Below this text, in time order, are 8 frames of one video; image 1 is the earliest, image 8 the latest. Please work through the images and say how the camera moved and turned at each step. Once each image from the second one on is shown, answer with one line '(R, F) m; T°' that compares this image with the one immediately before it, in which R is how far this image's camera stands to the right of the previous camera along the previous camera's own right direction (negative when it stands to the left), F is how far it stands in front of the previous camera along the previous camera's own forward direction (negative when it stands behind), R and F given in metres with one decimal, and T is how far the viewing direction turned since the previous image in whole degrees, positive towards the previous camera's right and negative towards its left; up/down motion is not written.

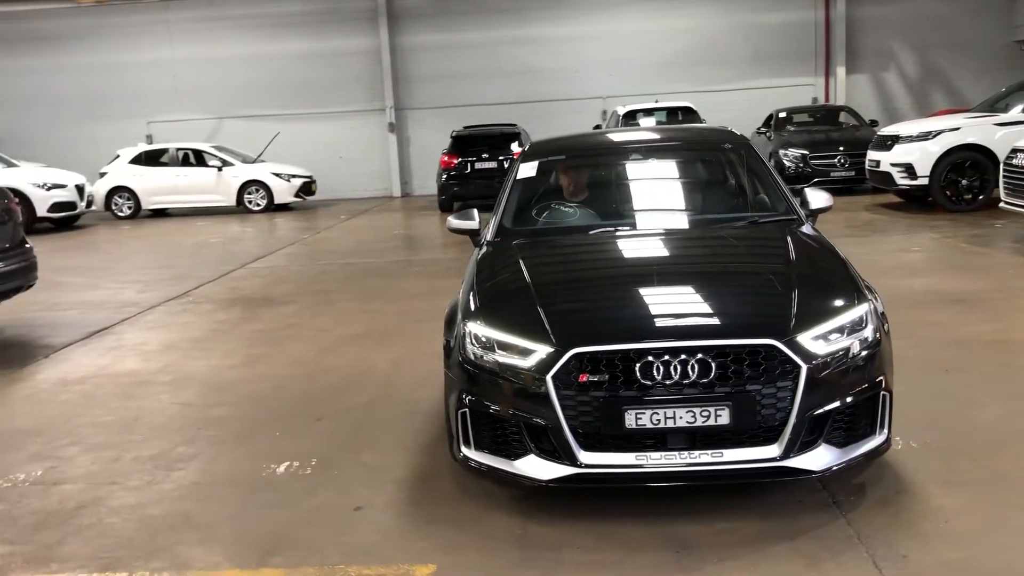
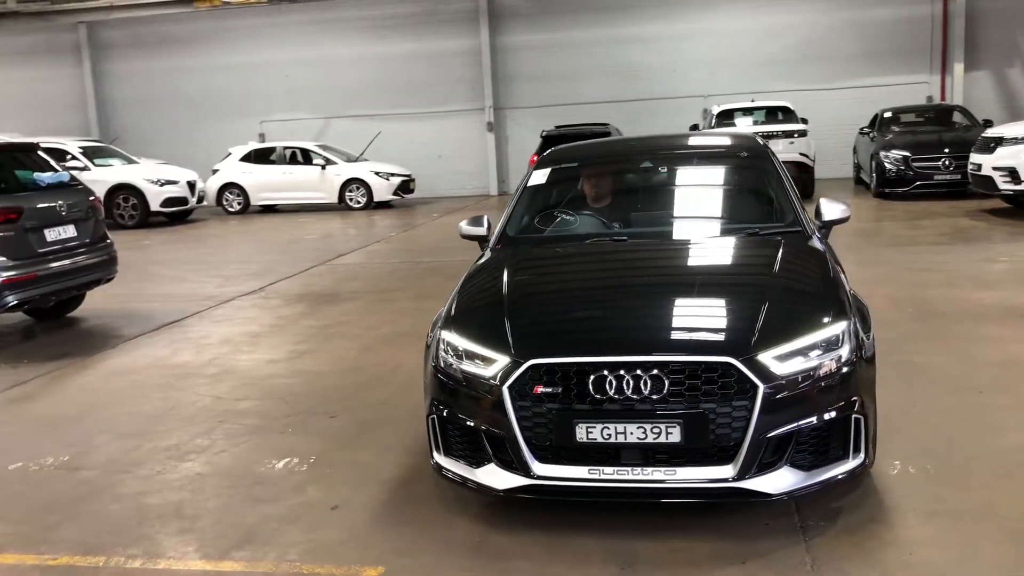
(+0.5, 0.0) m; -7°
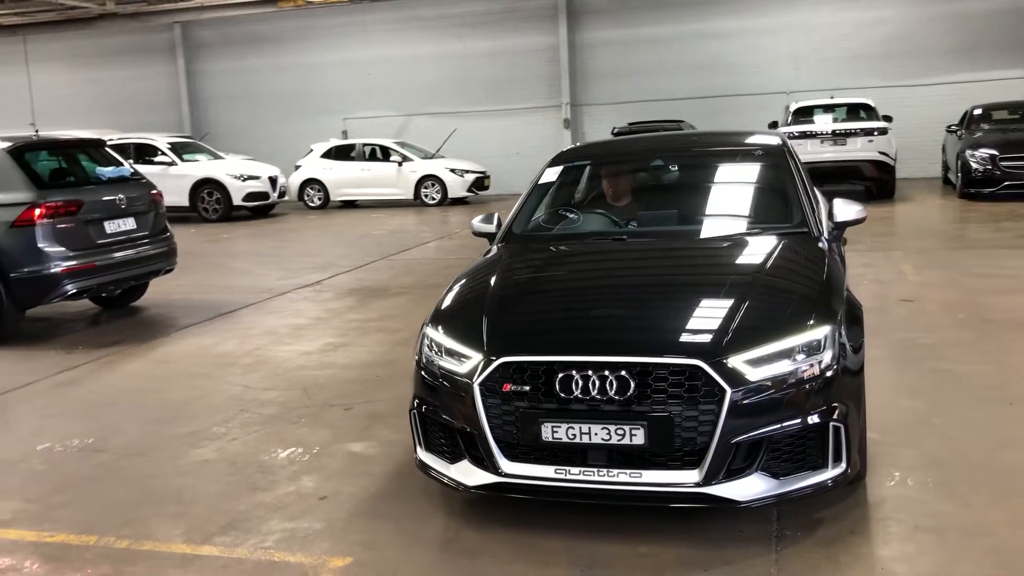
(+0.4, 0.0) m; -6°
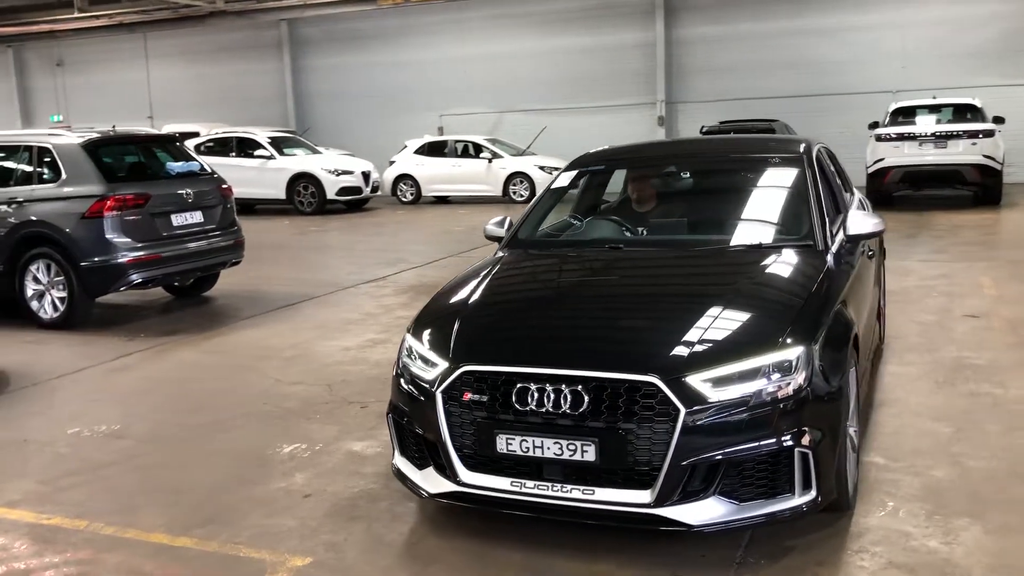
(+0.5, +0.1) m; -7°
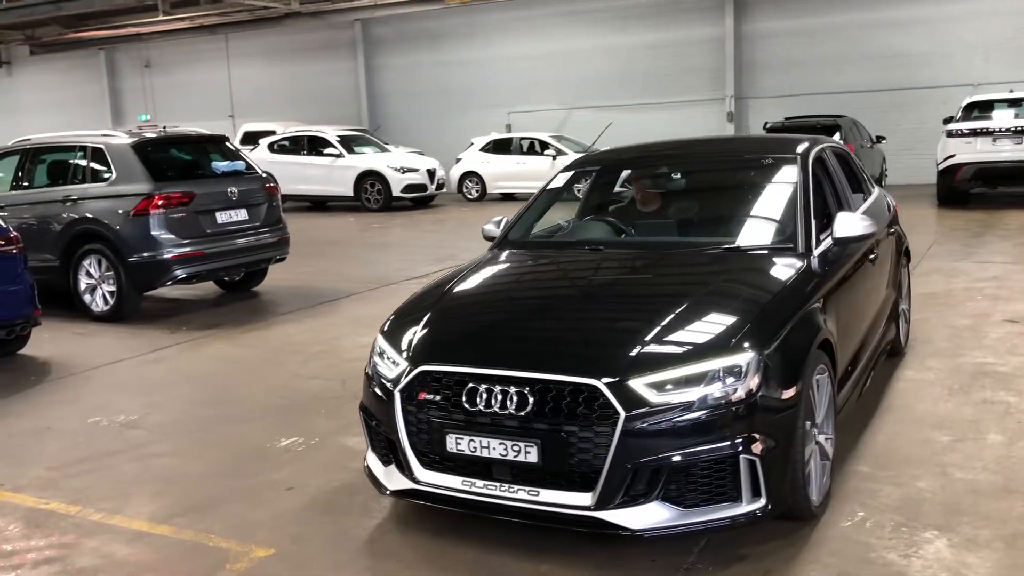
(+0.4, 0.0) m; -5°
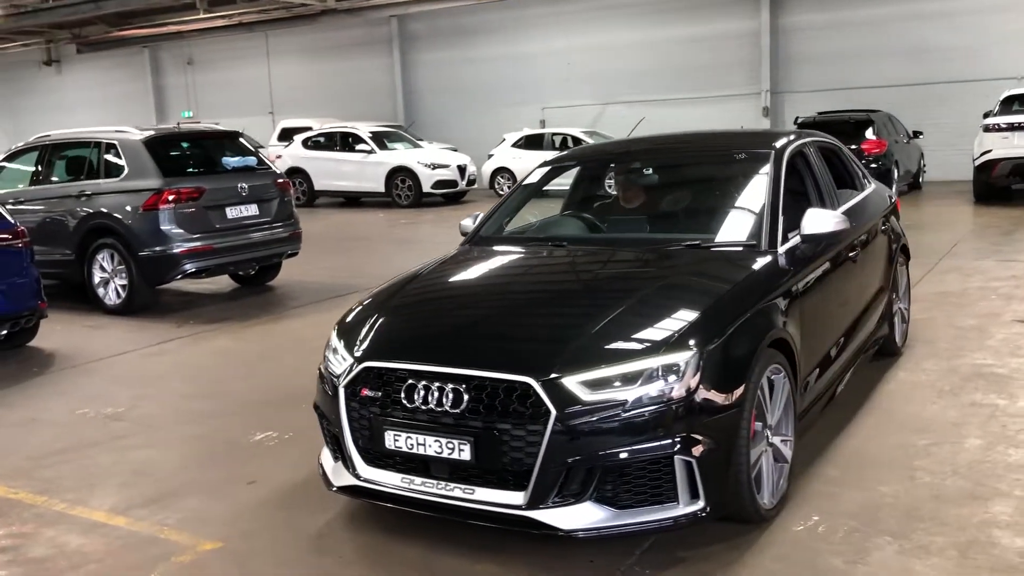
(+0.3, 0.0) m; -3°
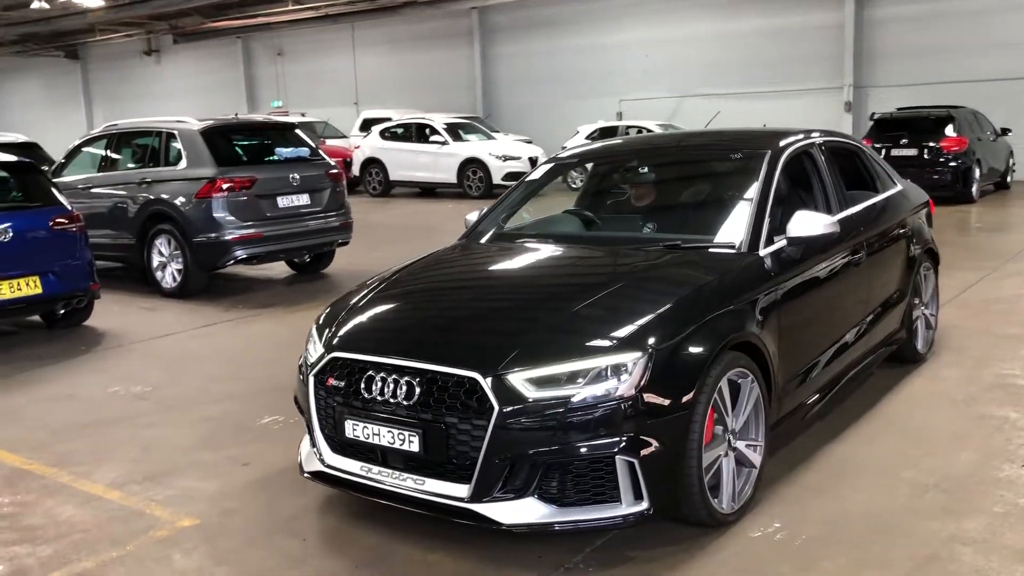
(+0.4, 0.0) m; -5°
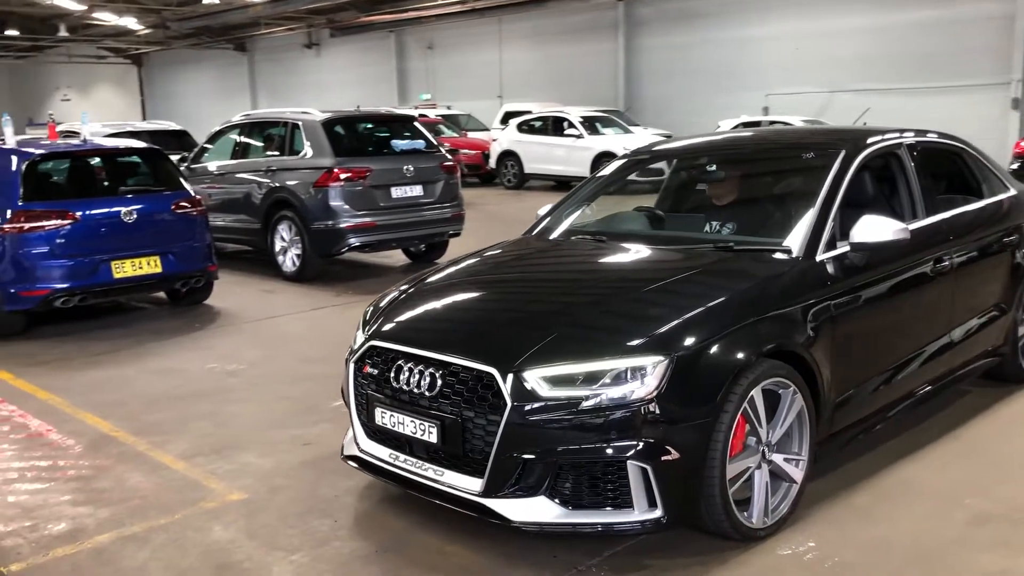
(+0.4, 0.0) m; -9°
